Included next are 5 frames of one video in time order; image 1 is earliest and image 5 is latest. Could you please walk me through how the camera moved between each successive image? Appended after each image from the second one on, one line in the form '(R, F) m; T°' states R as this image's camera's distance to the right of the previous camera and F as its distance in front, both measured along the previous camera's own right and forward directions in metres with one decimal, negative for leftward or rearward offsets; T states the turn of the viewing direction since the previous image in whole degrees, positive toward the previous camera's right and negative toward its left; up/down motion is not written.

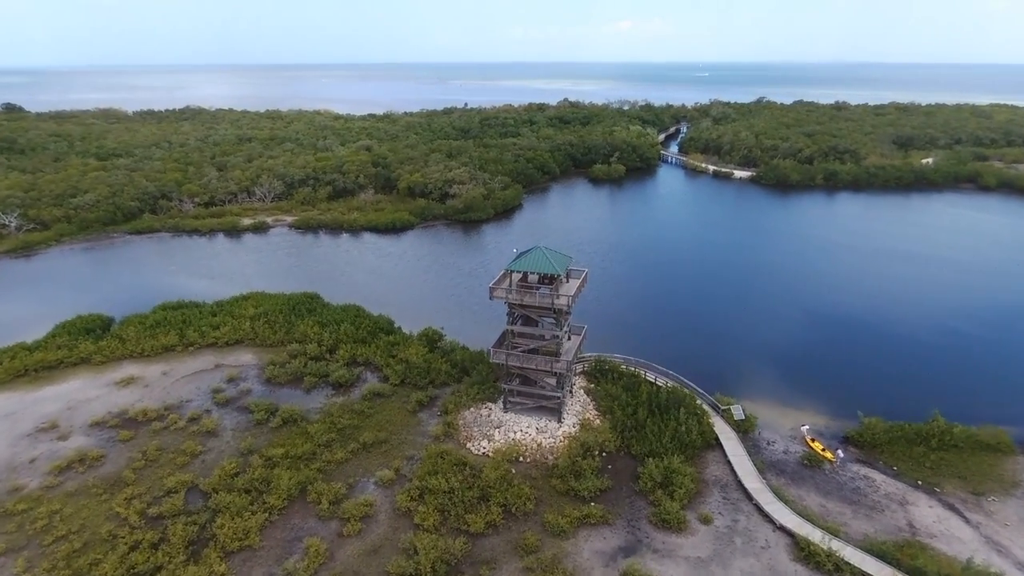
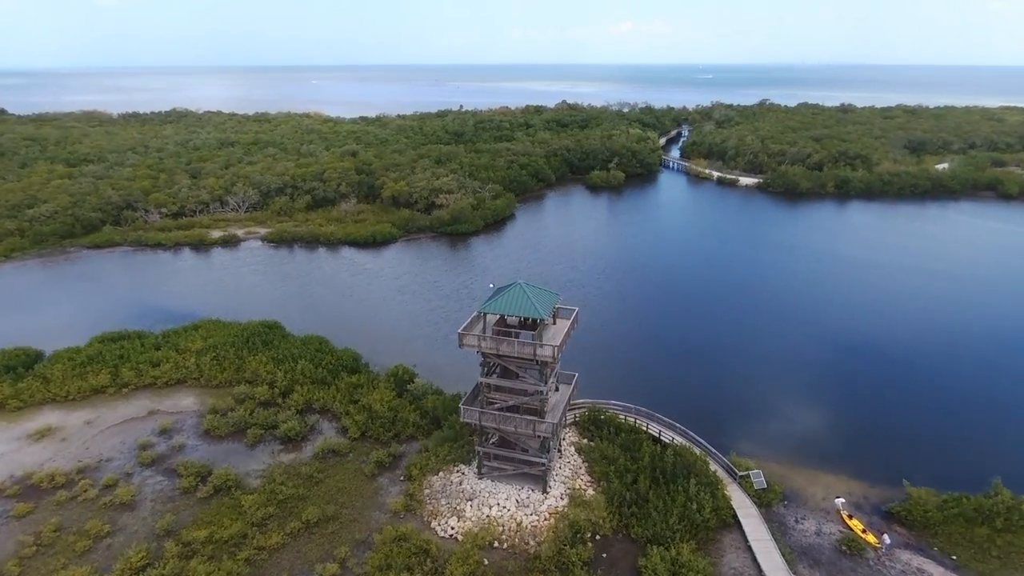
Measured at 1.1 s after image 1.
(+0.6, +3.0) m; 0°
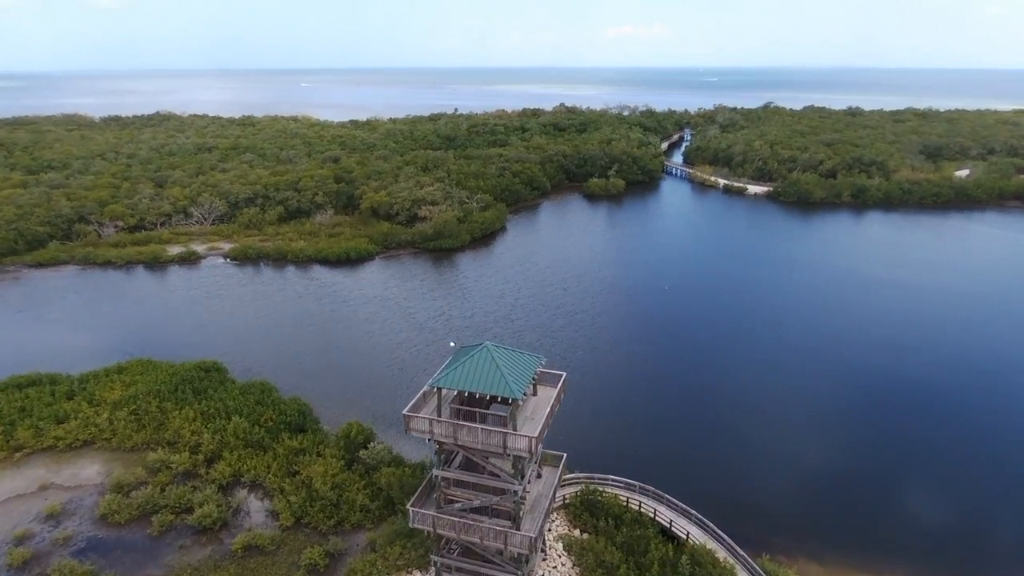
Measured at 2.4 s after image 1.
(+0.6, +3.6) m; 0°
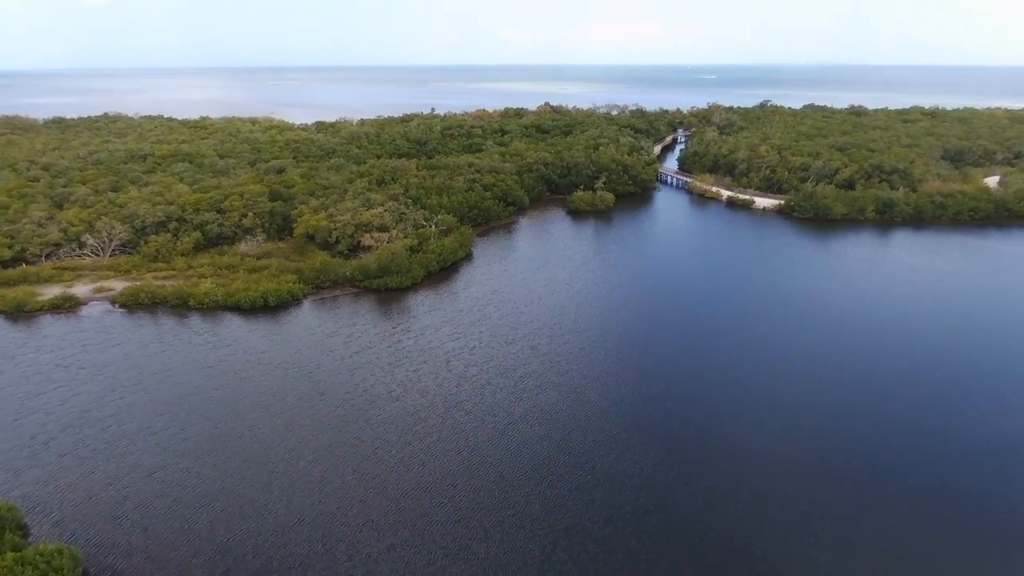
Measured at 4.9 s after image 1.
(+1.2, +6.9) m; +1°
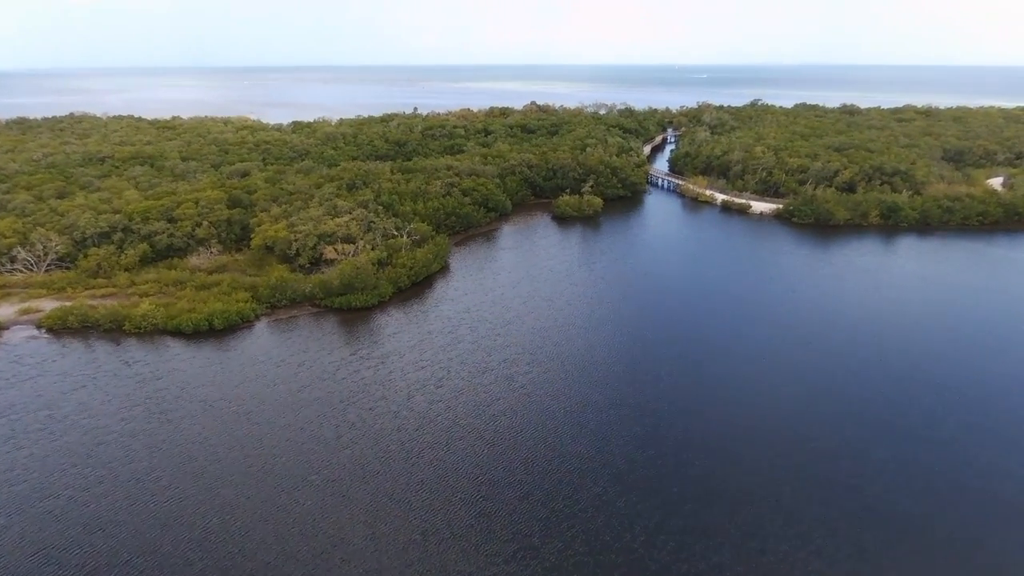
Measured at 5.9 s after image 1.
(+0.5, +2.8) m; +1°
